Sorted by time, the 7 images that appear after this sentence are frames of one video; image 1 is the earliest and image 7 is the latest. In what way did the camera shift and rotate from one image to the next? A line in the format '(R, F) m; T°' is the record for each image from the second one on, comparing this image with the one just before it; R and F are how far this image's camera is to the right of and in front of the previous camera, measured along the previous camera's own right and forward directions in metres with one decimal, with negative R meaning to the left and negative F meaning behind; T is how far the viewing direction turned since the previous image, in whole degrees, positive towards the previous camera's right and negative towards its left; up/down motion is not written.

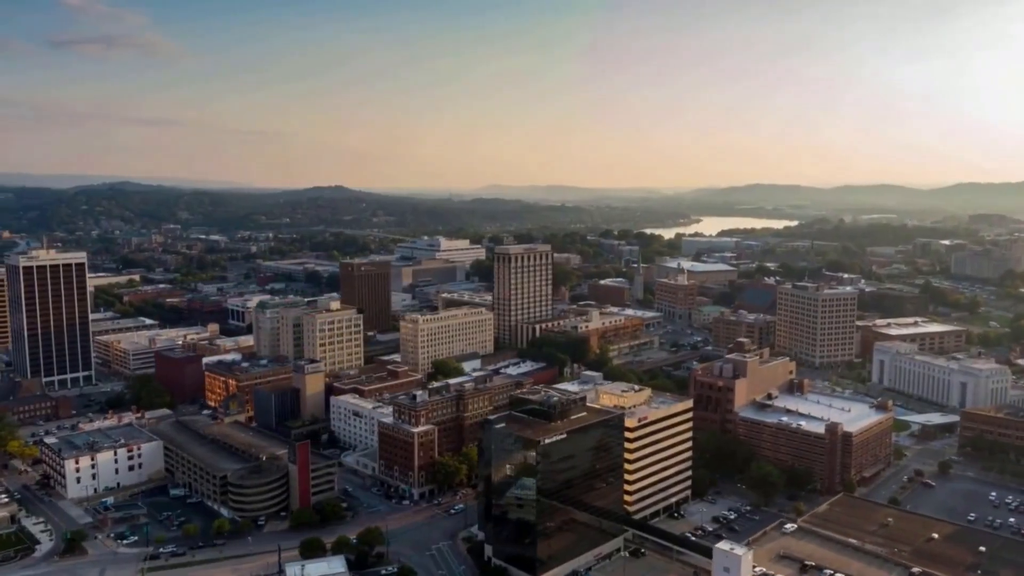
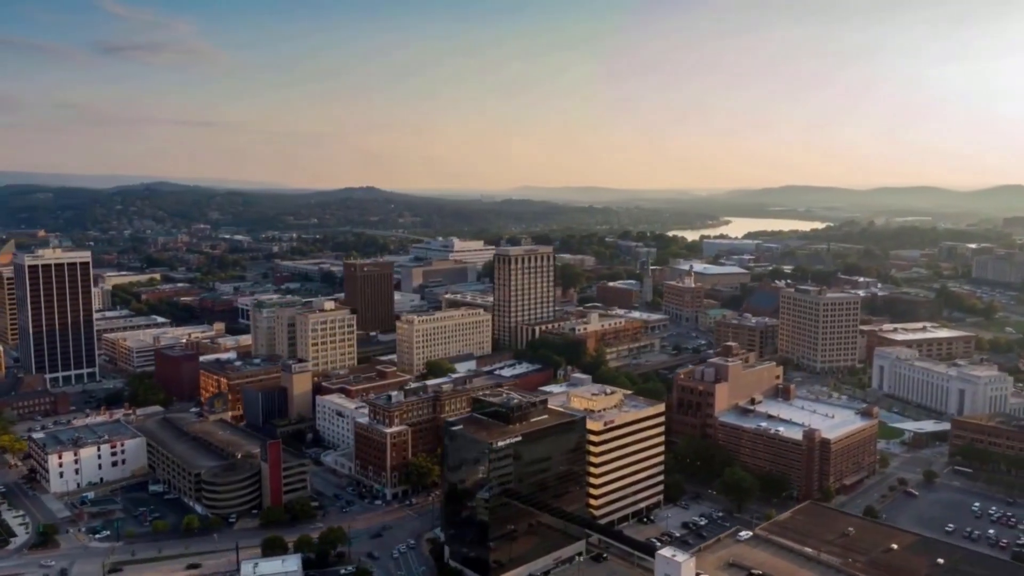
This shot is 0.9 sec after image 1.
(+2.8, +0.1) m; -2°
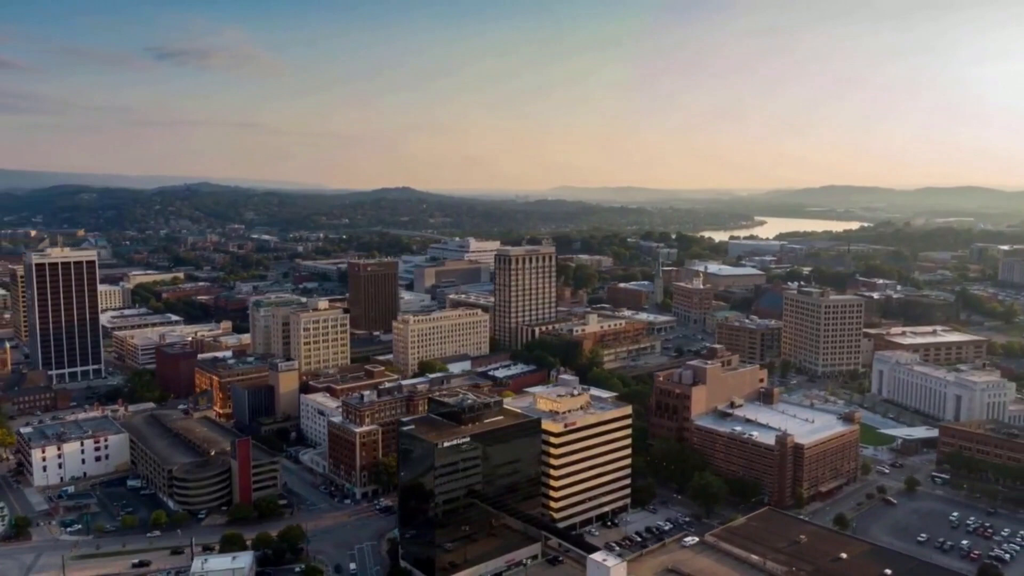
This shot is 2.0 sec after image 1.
(+3.3, +0.2) m; -3°
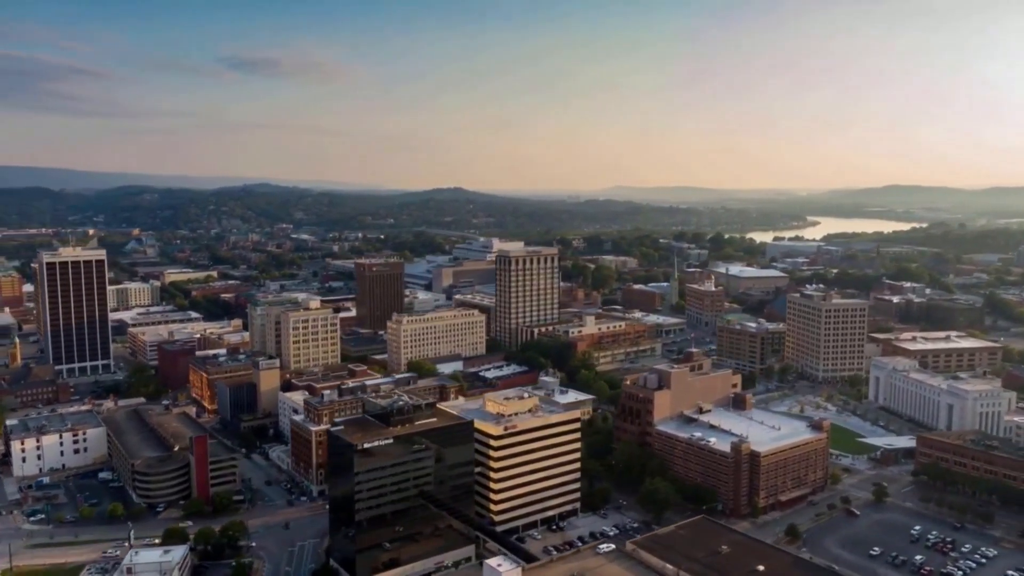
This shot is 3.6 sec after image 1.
(+4.8, +0.3) m; -4°
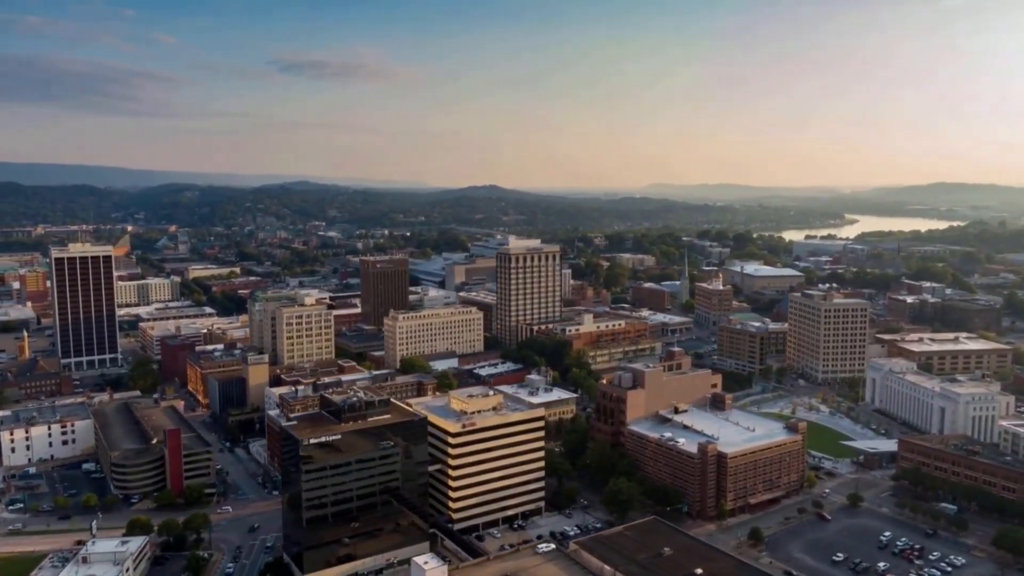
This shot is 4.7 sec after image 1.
(+3.3, +0.2) m; -3°
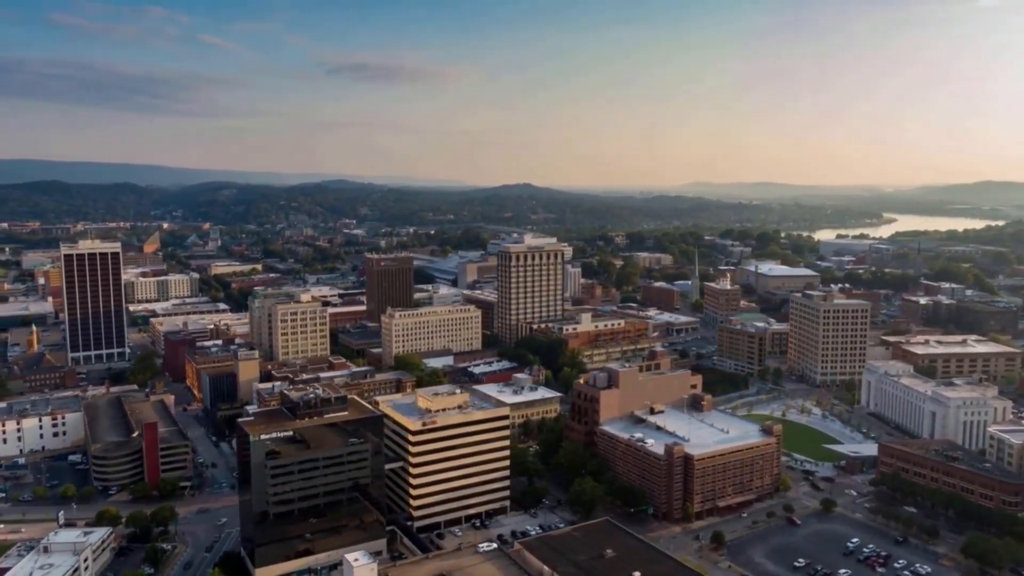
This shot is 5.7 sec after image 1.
(+3.1, +0.2) m; -3°
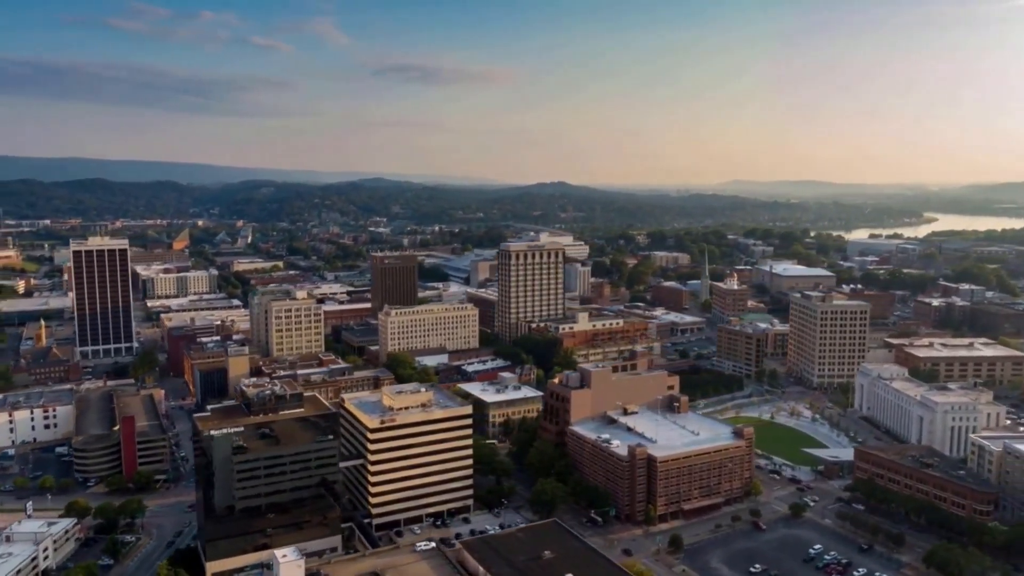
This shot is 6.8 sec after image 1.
(+3.3, +0.2) m; -3°
